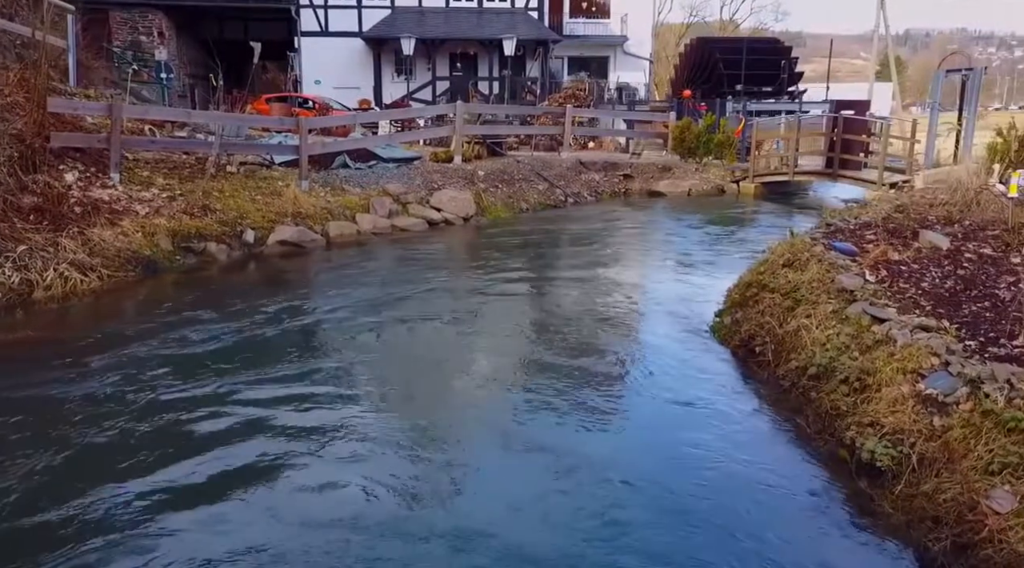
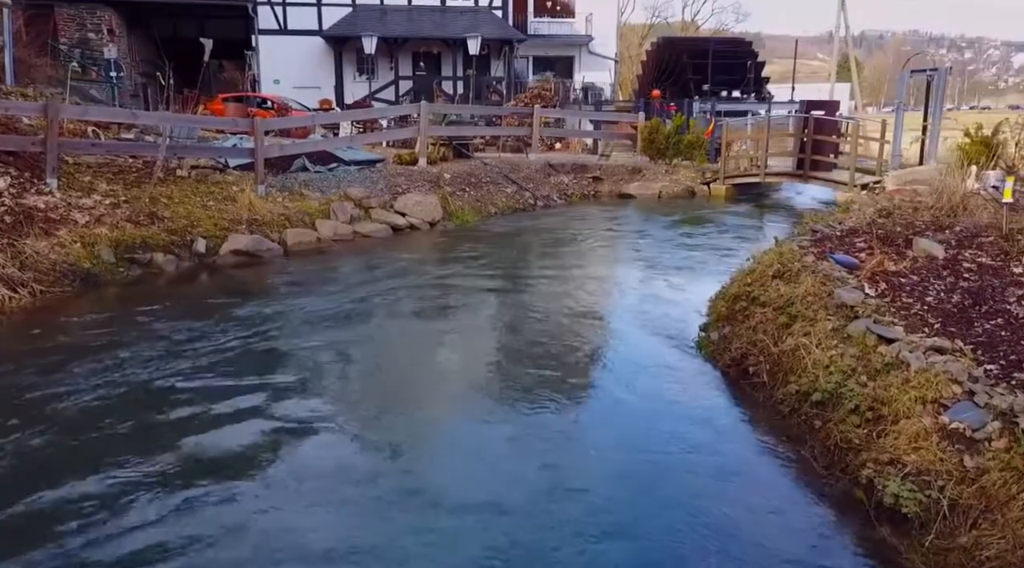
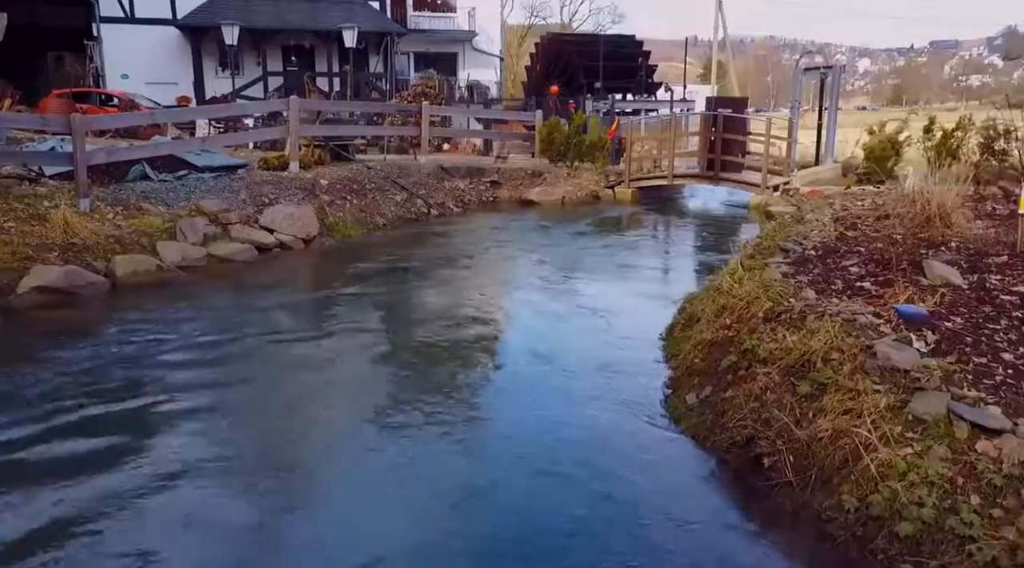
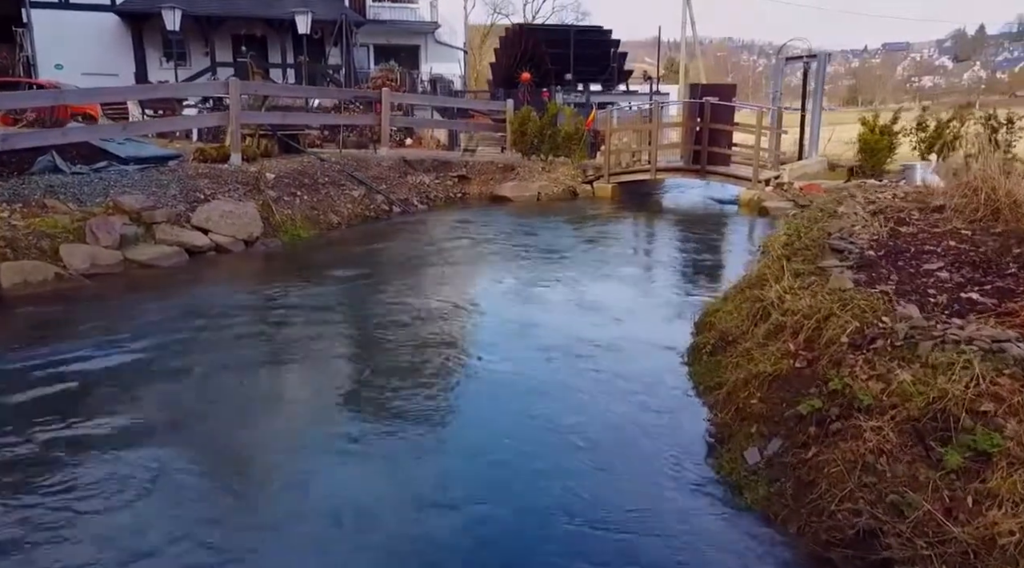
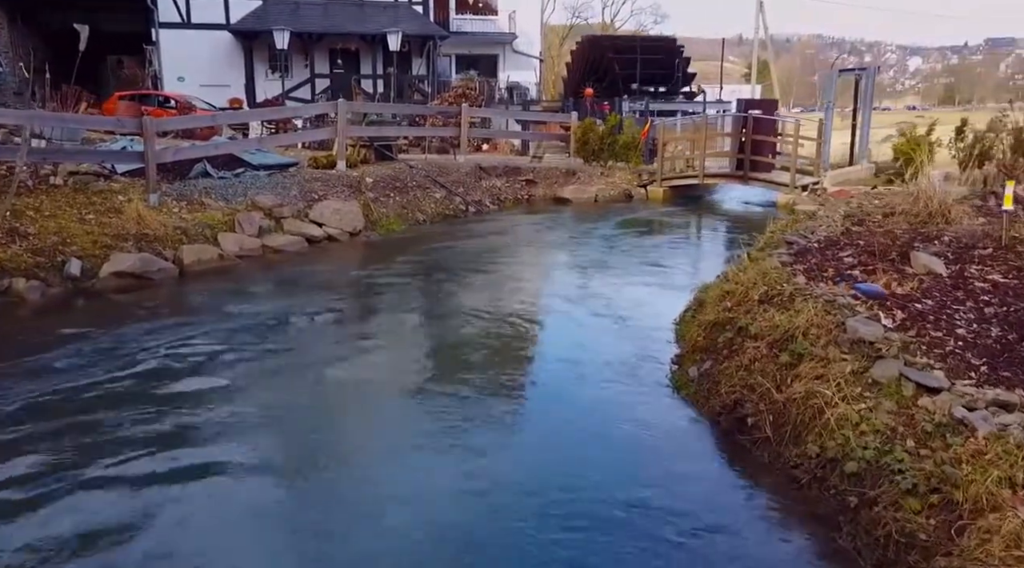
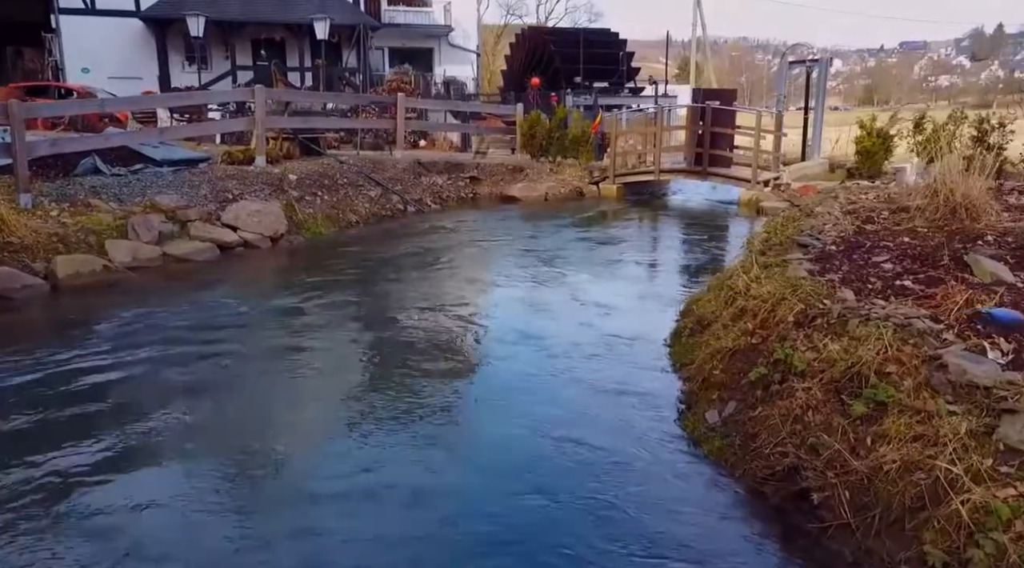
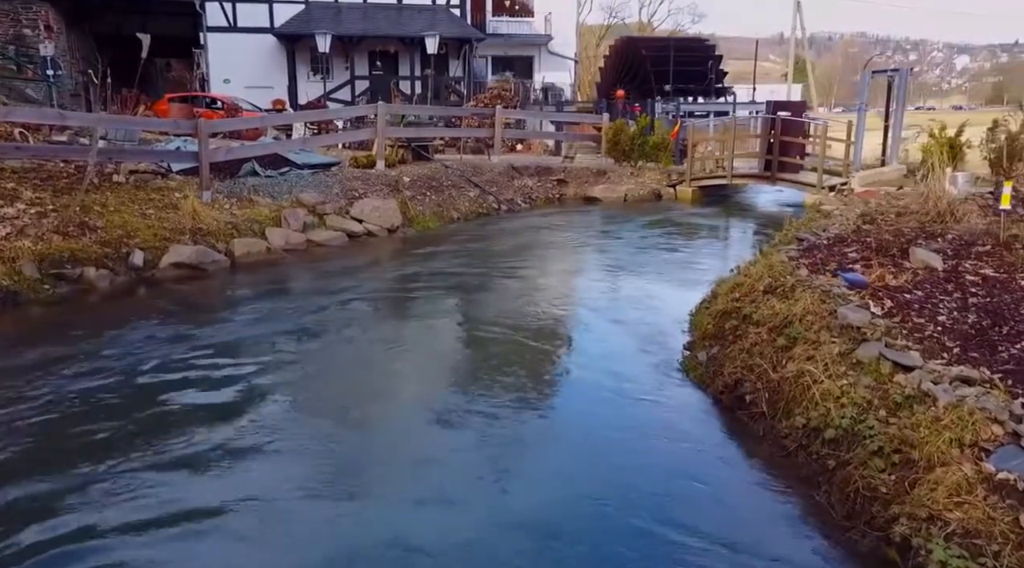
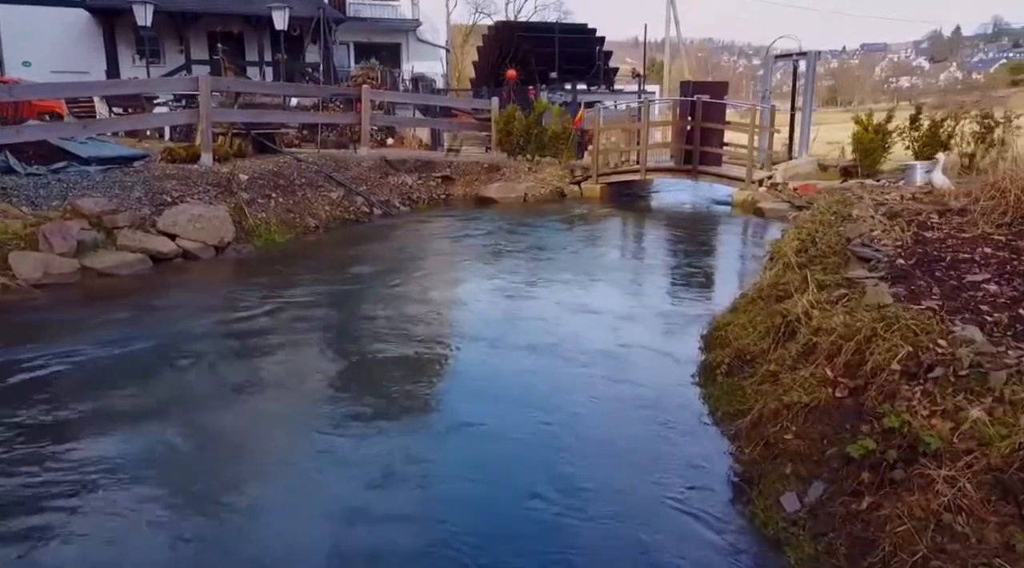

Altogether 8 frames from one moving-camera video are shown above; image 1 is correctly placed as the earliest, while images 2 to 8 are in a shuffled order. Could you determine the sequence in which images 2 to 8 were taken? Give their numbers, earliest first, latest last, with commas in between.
2, 7, 5, 3, 6, 4, 8
